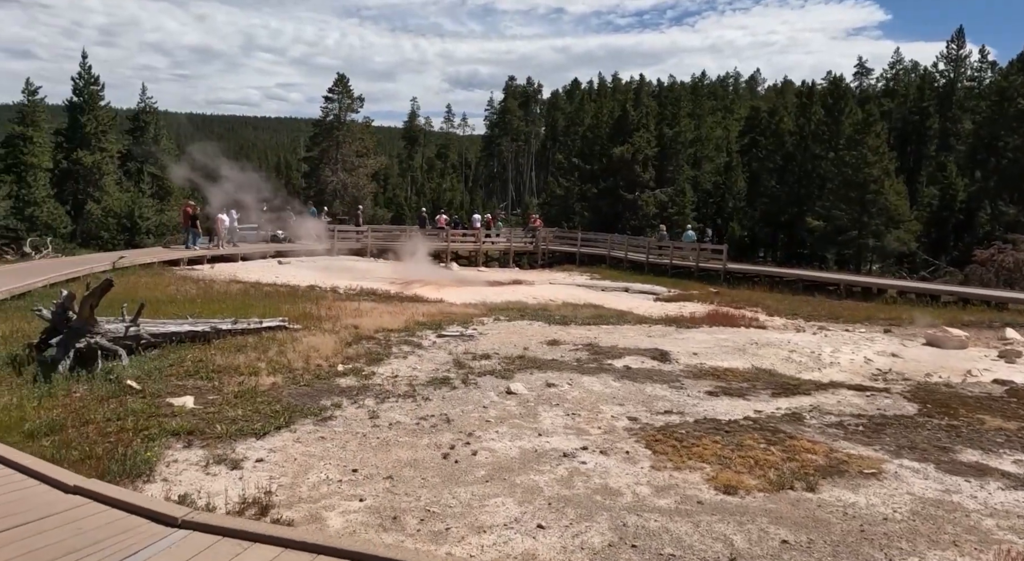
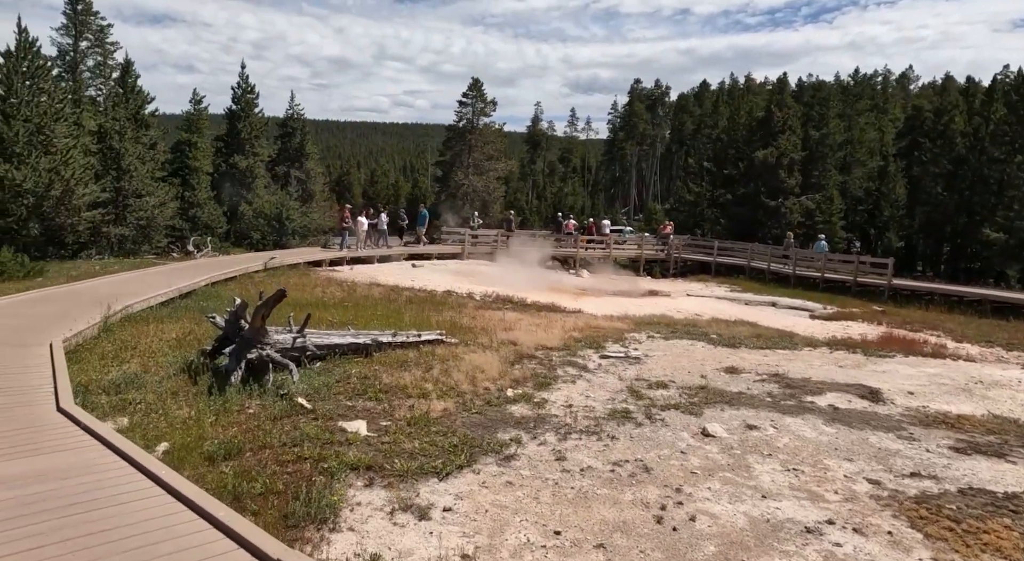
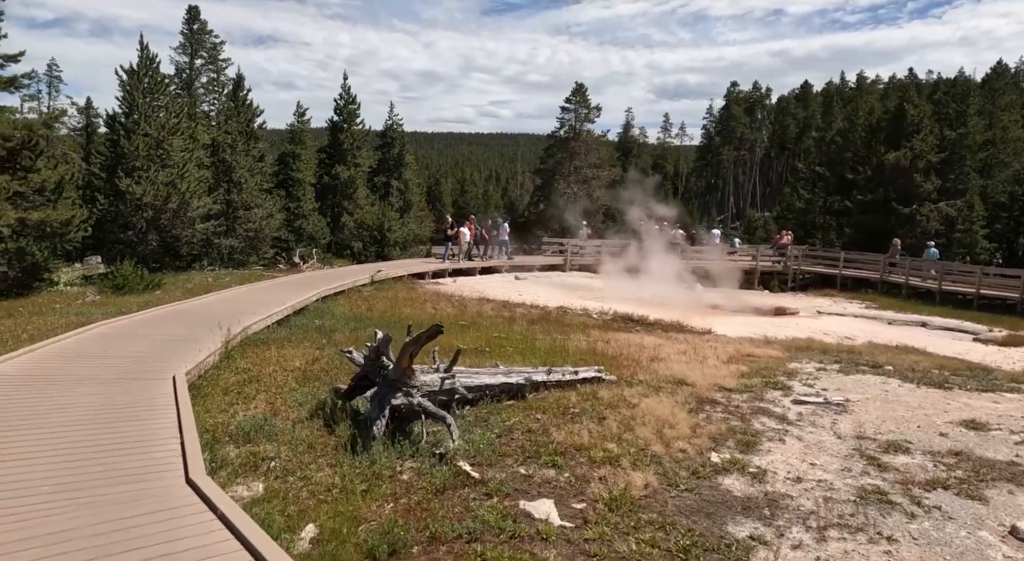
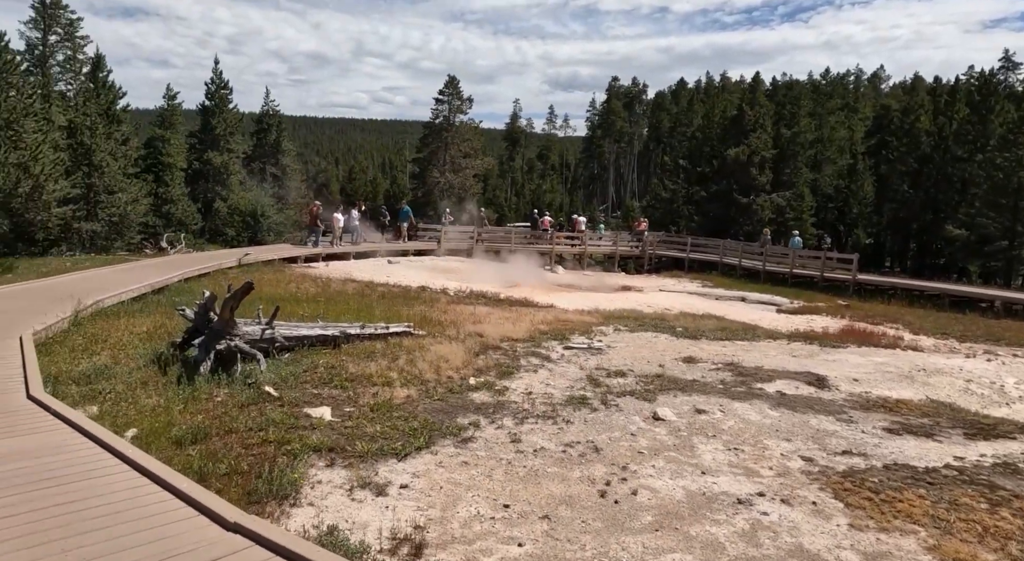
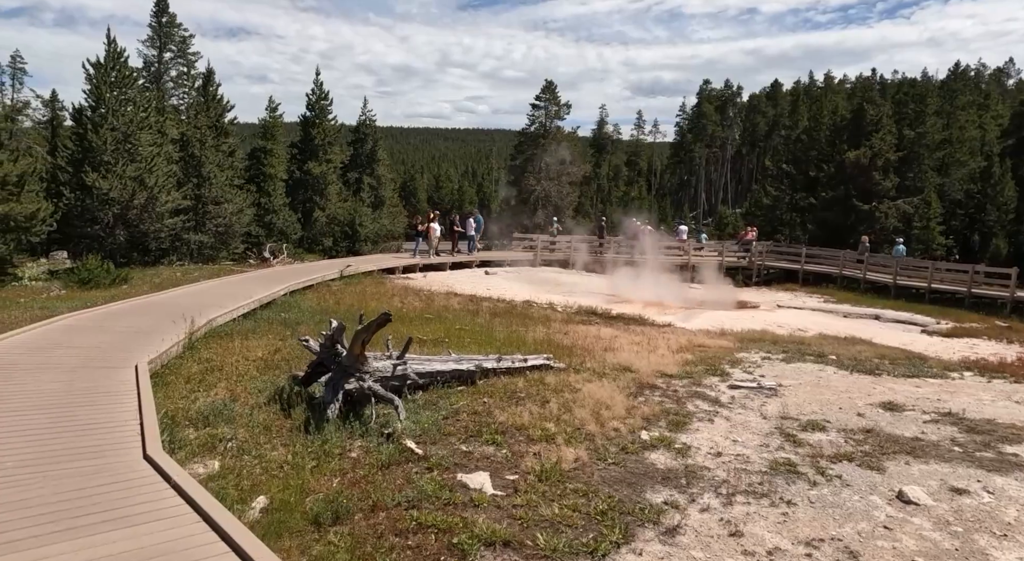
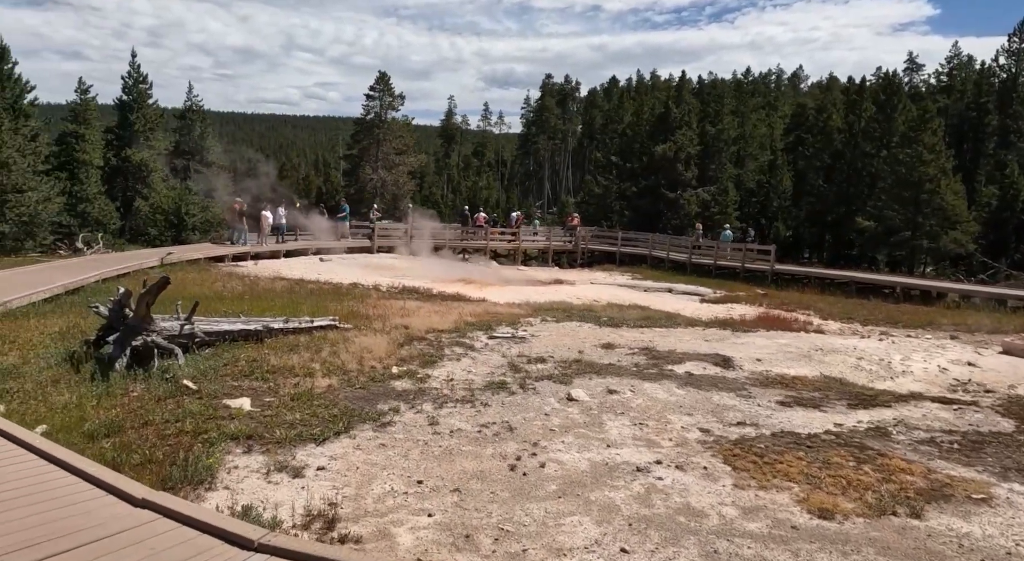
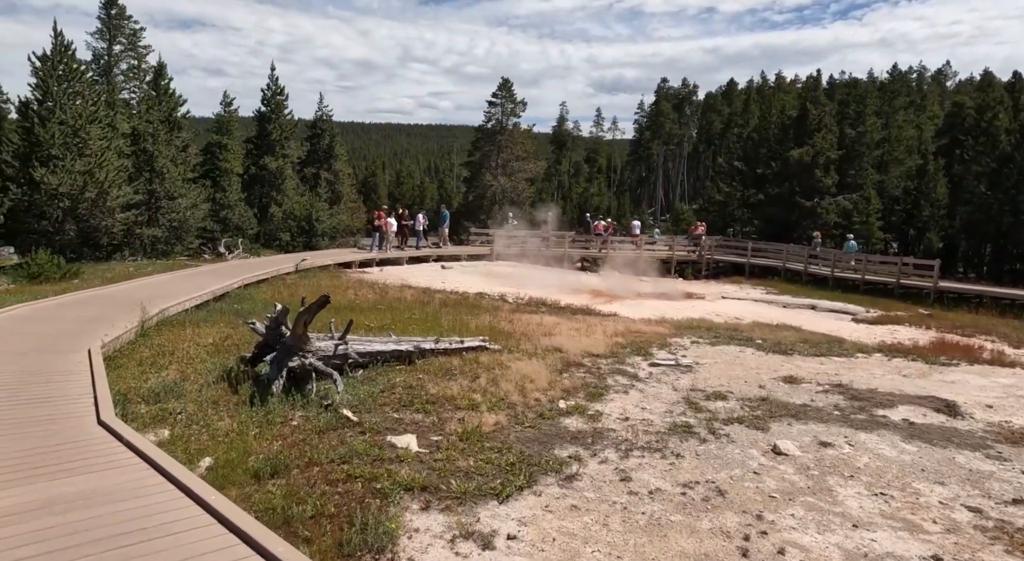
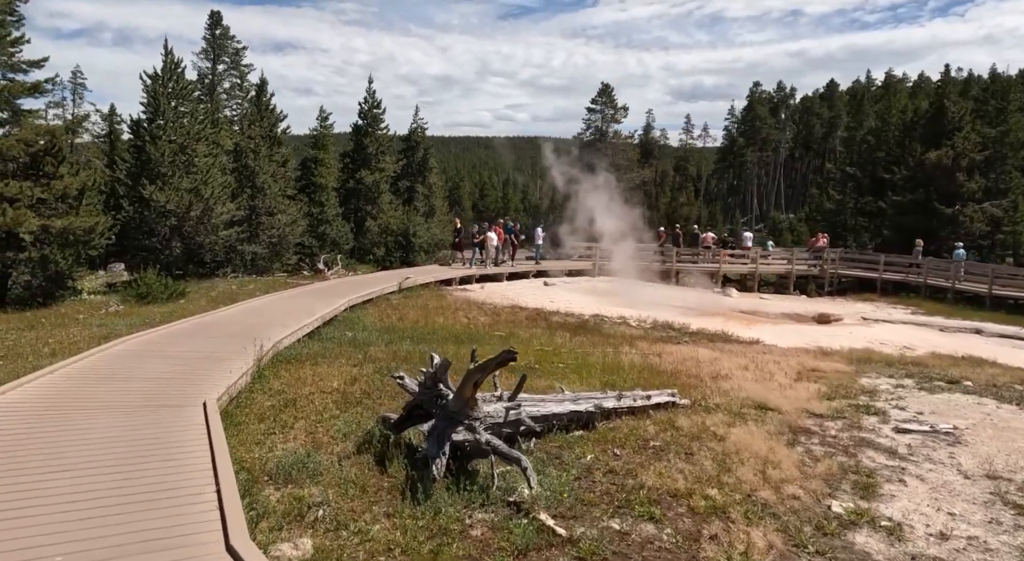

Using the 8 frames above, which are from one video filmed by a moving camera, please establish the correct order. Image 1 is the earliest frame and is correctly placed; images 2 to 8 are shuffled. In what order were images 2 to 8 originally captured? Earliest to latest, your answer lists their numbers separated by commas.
6, 4, 2, 7, 5, 3, 8
